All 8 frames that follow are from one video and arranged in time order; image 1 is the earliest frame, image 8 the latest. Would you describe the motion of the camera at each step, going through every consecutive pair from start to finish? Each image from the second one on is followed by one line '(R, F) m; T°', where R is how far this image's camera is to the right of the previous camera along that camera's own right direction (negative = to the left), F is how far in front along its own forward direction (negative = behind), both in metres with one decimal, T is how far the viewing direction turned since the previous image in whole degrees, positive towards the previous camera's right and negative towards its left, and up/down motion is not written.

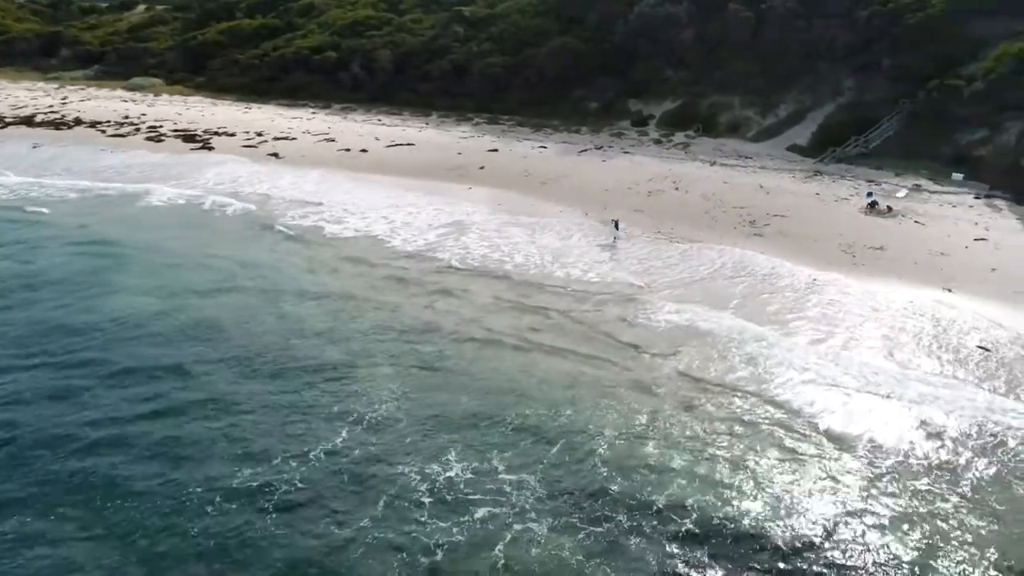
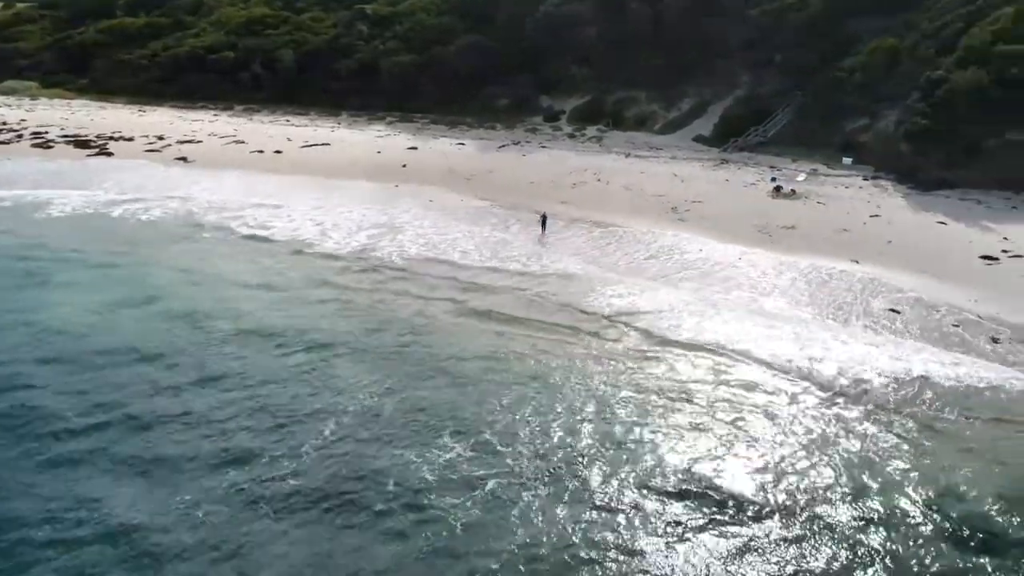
(-1.2, -0.4) m; +8°
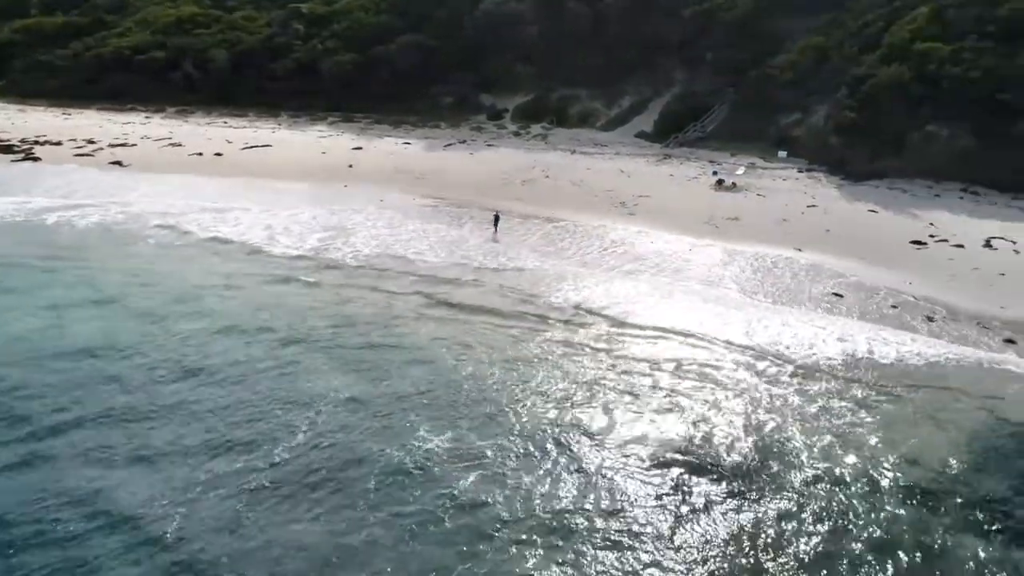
(-0.5, -0.2) m; +5°
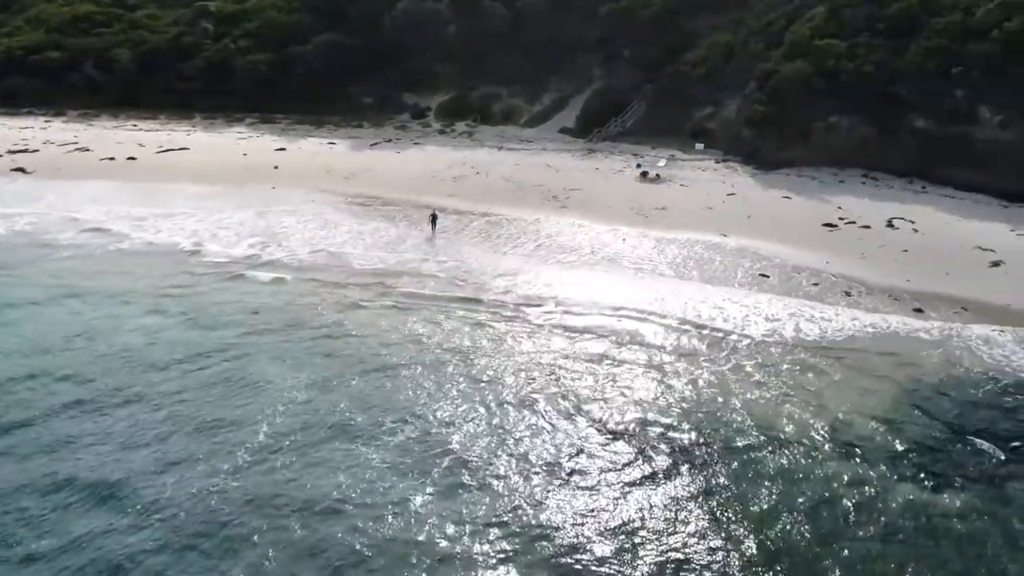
(-0.6, -0.3) m; +7°
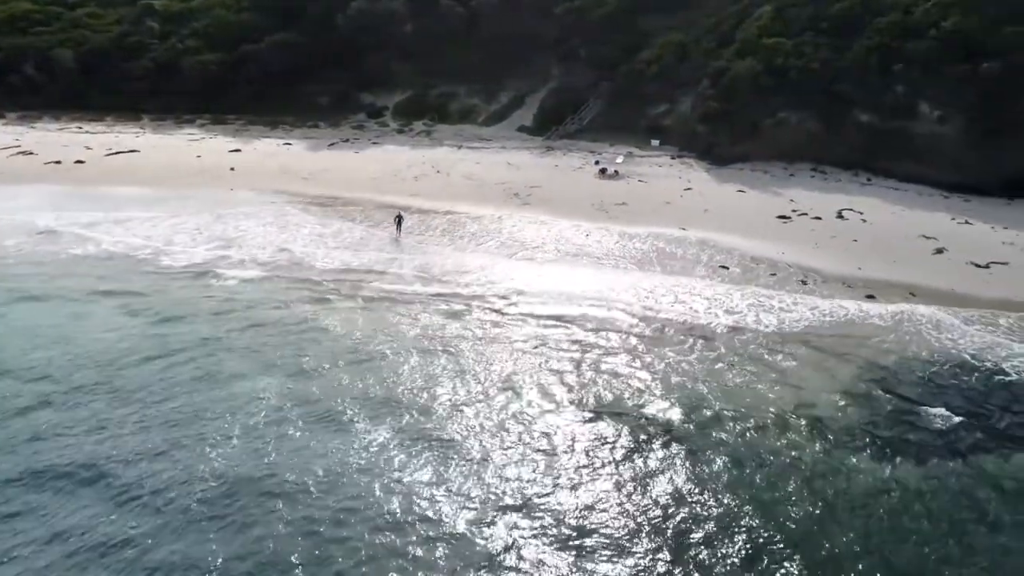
(-0.3, -0.2) m; +4°
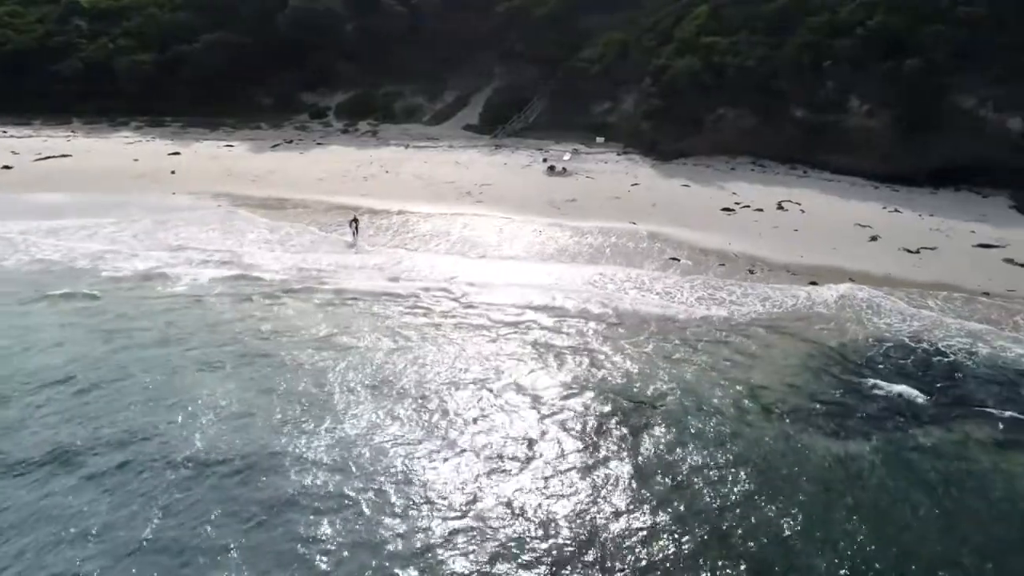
(-0.3, -0.1) m; +4°
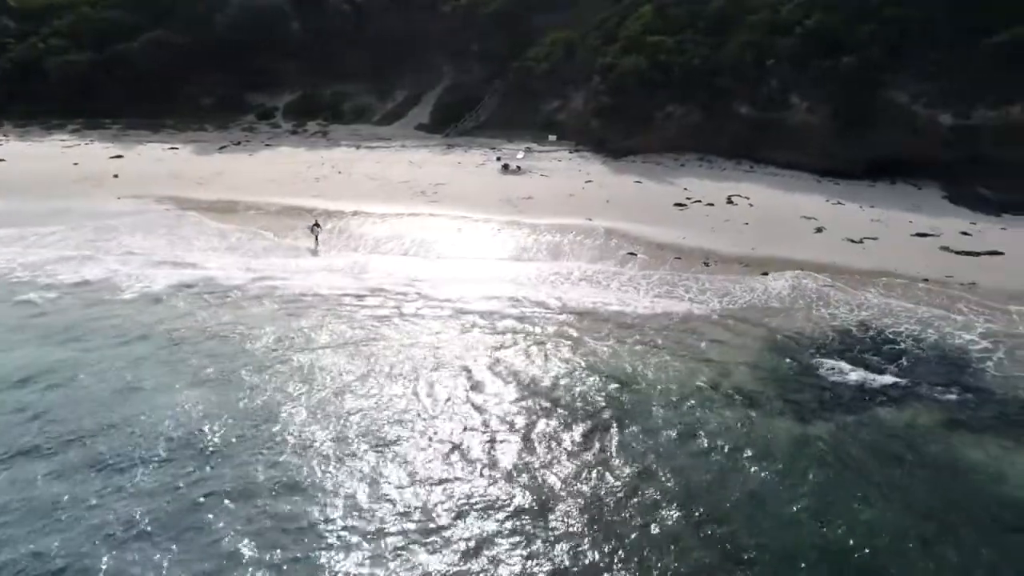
(-0.3, -0.1) m; +4°
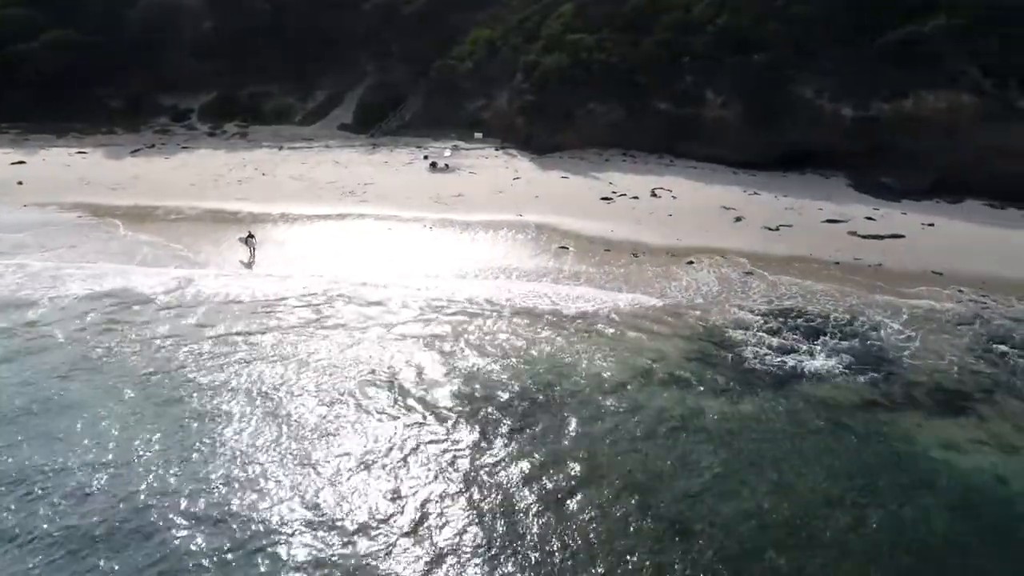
(-0.2, -0.1) m; +6°
